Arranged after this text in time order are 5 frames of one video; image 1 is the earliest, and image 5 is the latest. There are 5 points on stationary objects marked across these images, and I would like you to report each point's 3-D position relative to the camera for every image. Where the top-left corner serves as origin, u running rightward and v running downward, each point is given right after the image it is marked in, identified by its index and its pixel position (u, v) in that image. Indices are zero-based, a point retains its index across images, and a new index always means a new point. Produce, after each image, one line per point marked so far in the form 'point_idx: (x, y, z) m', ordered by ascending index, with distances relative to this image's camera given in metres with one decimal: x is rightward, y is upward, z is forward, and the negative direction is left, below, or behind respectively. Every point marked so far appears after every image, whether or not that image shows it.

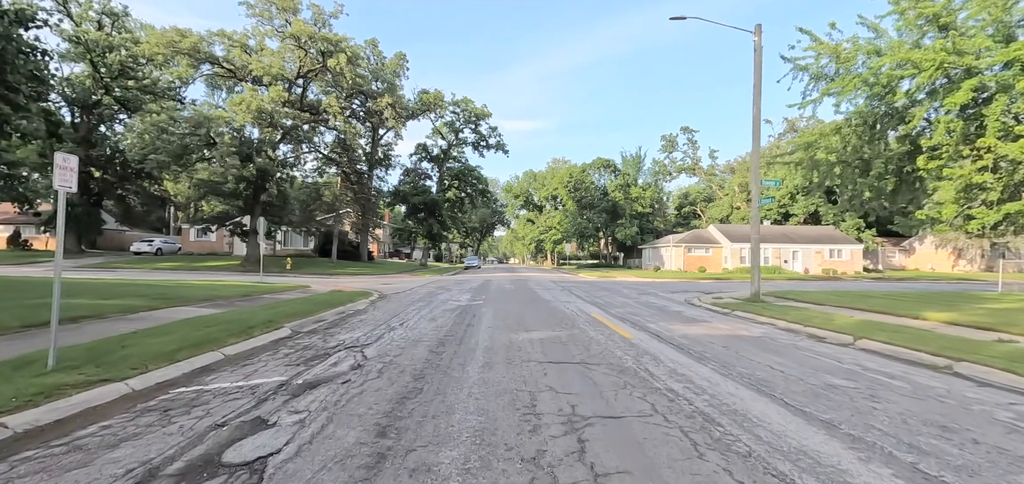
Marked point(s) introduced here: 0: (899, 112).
0: (+15.8, +5.3, +17.4) m
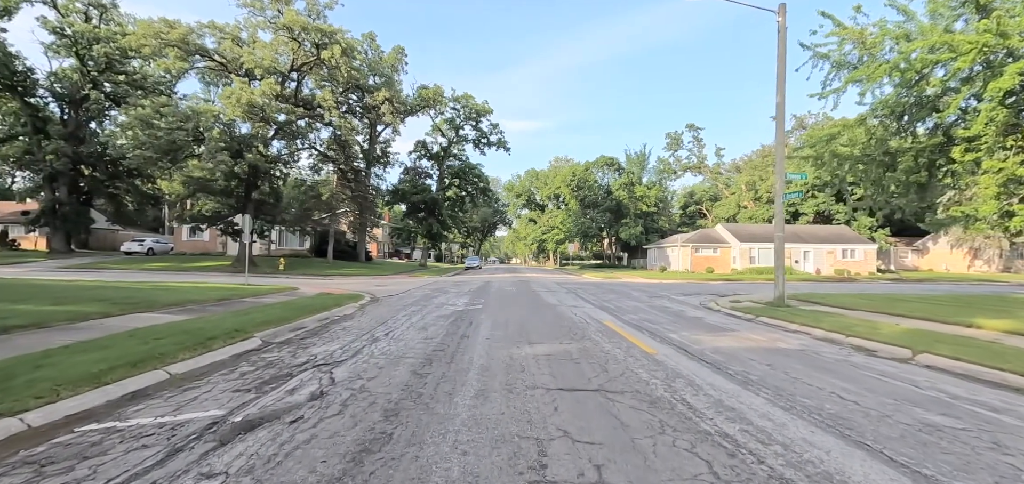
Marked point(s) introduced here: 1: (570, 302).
0: (+15.8, +5.3, +16.1) m
1: (+1.9, -2.0, +13.8) m
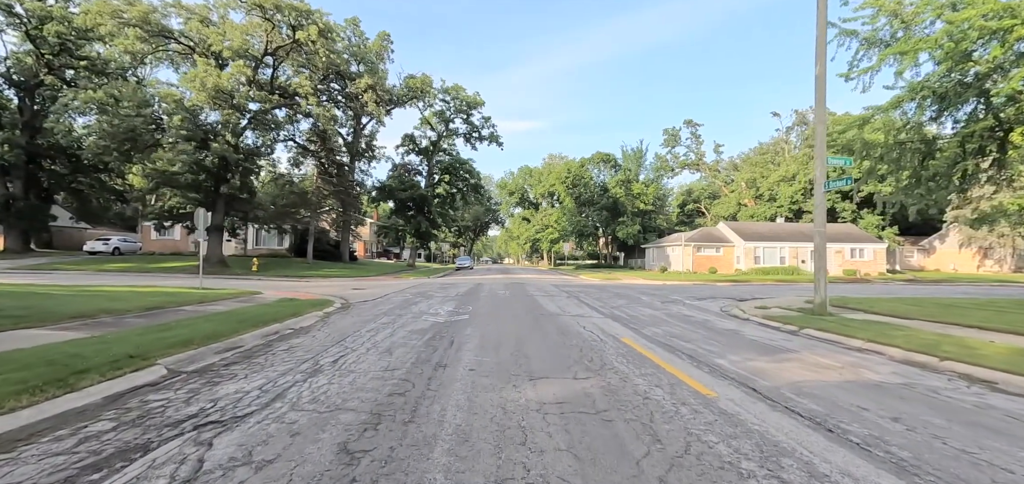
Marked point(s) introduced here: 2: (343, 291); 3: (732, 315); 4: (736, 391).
0: (+15.6, +5.4, +14.2) m
1: (+1.7, -1.9, +11.7) m
2: (-7.2, -2.1, +18.0) m
3: (+6.4, -2.1, +12.3) m
4: (+2.5, -1.7, +4.7) m
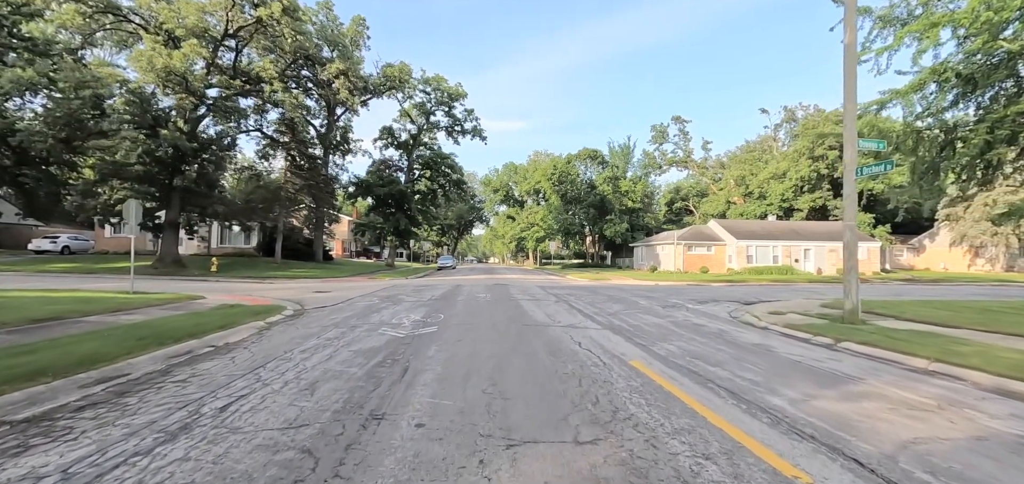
0: (+15.0, +5.5, +12.9) m
1: (+1.2, -1.8, +9.9) m
2: (-7.9, -2.0, +16.0) m
3: (+5.9, -2.0, +10.7) m
4: (+2.2, -1.6, +3.0) m
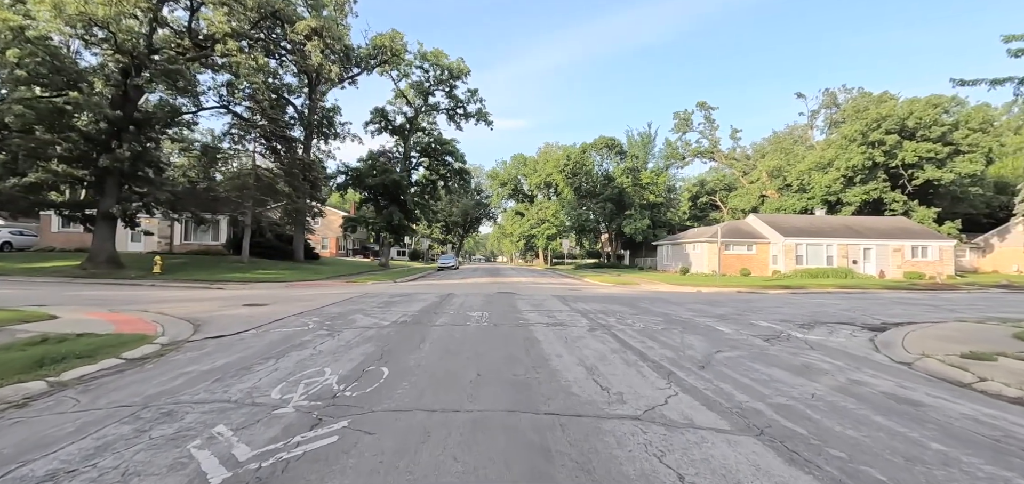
0: (+15.2, +5.6, +7.7) m
1: (+1.3, -1.6, +5.0) m
2: (-7.7, -1.8, +11.2) m
3: (+6.0, -1.9, +5.7) m
4: (+2.2, -1.5, -2.0) m
